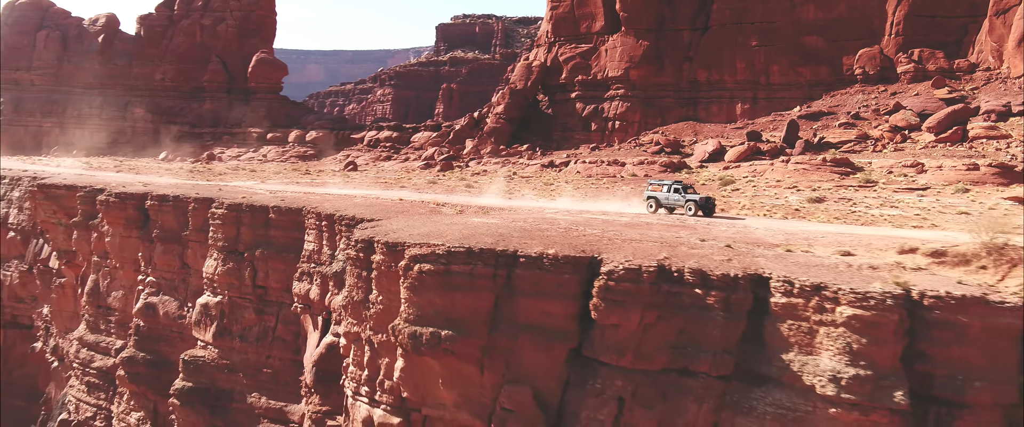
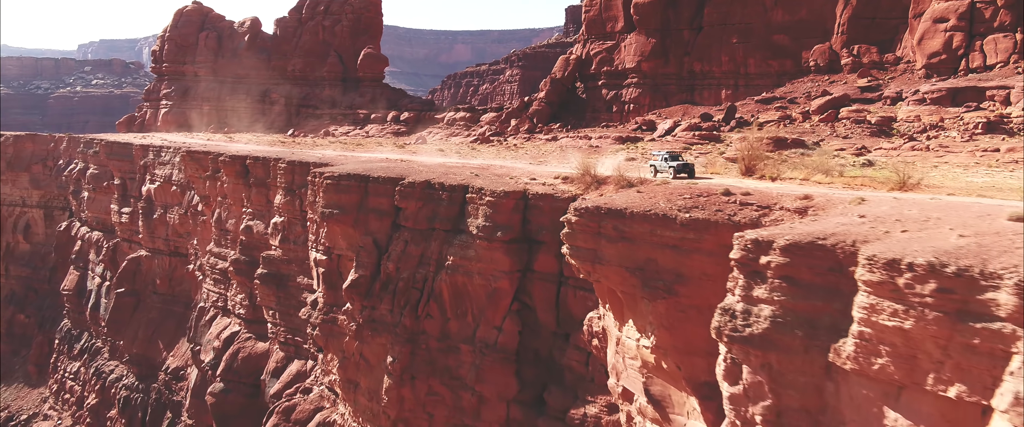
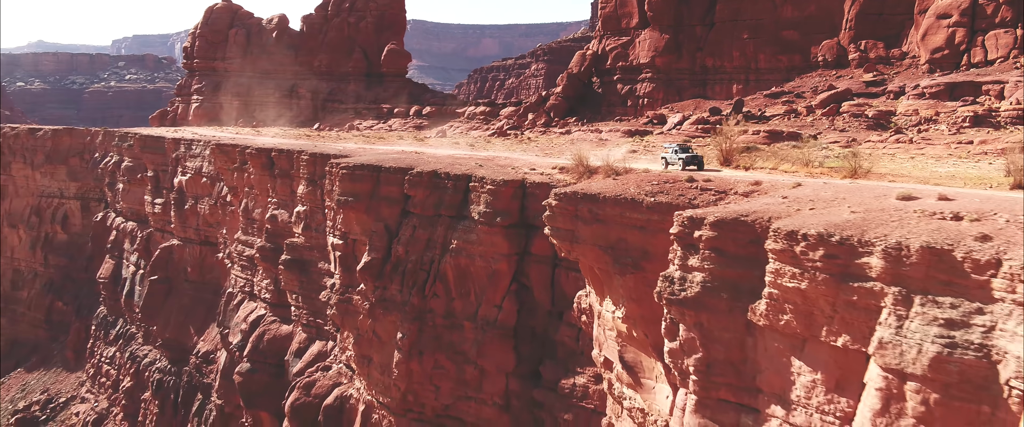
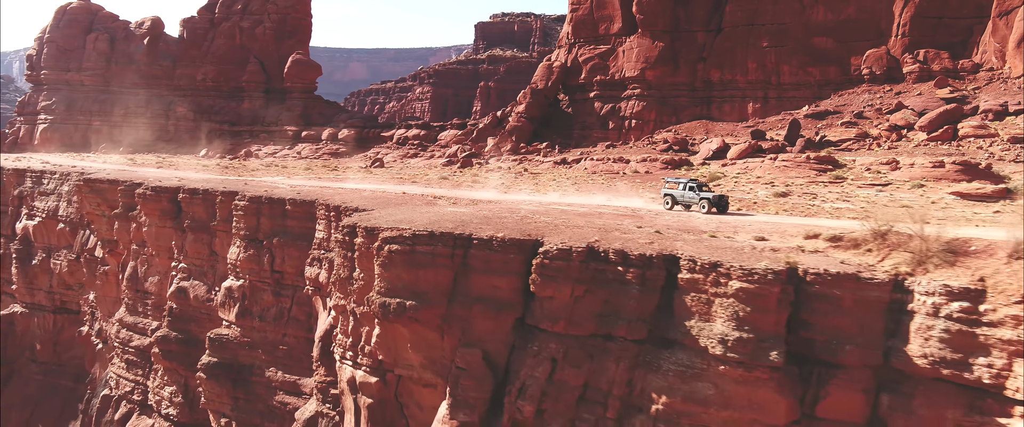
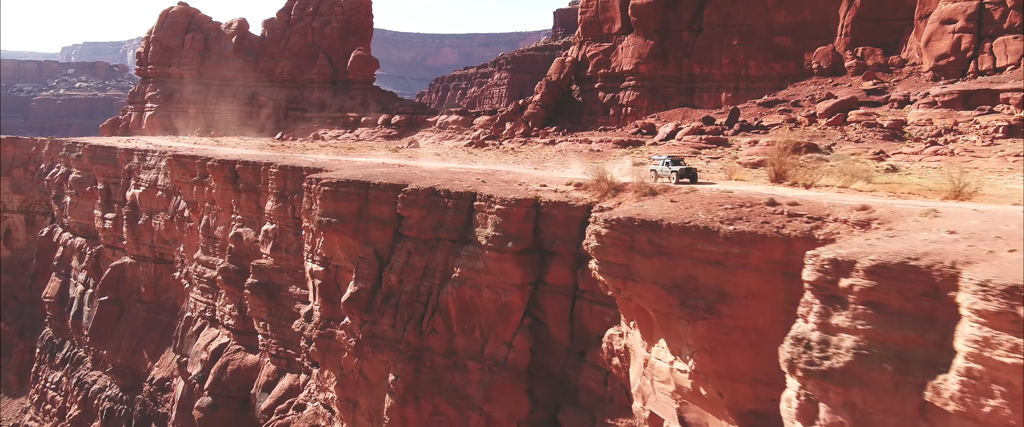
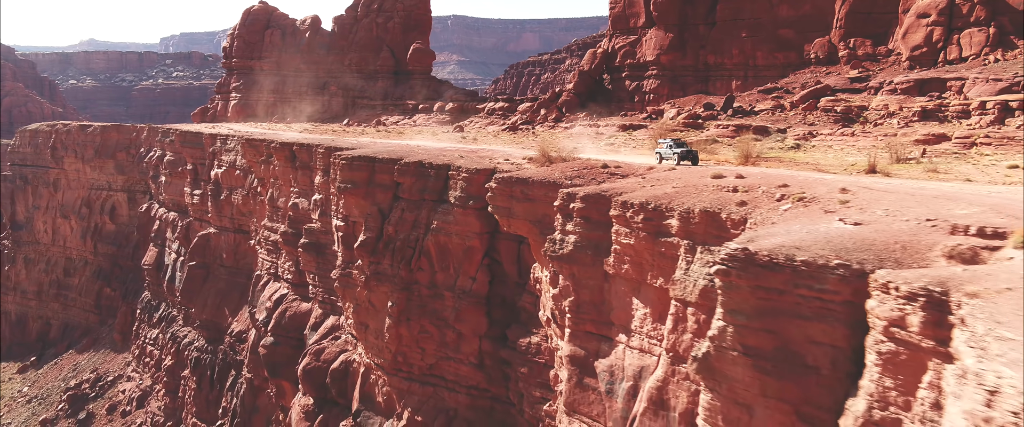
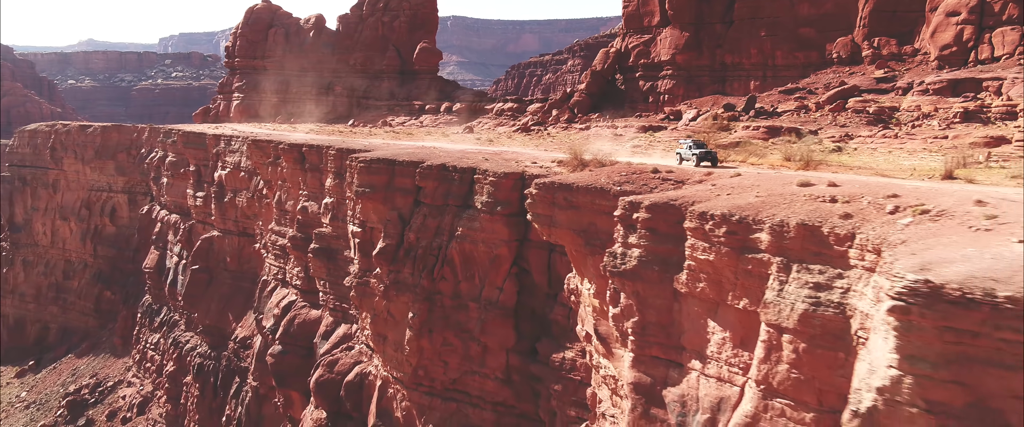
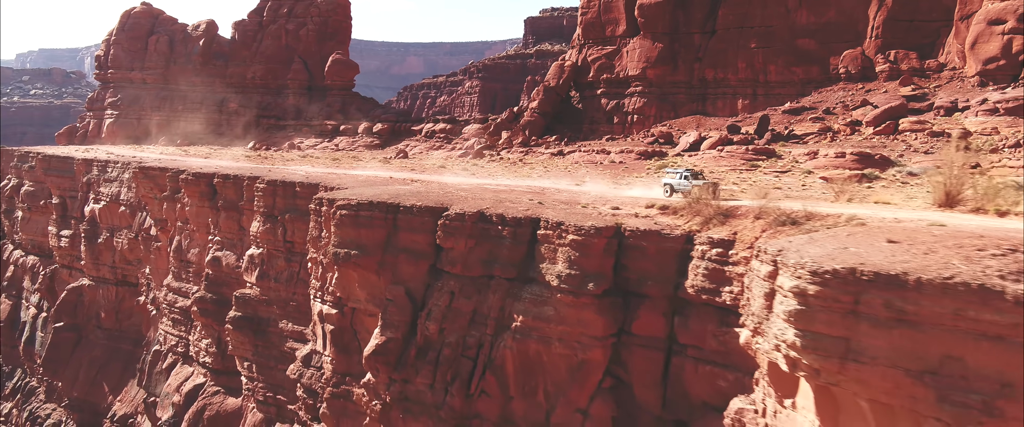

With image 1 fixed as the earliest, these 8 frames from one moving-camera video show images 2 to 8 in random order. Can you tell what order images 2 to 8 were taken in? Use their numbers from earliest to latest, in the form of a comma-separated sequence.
4, 8, 5, 2, 3, 7, 6
